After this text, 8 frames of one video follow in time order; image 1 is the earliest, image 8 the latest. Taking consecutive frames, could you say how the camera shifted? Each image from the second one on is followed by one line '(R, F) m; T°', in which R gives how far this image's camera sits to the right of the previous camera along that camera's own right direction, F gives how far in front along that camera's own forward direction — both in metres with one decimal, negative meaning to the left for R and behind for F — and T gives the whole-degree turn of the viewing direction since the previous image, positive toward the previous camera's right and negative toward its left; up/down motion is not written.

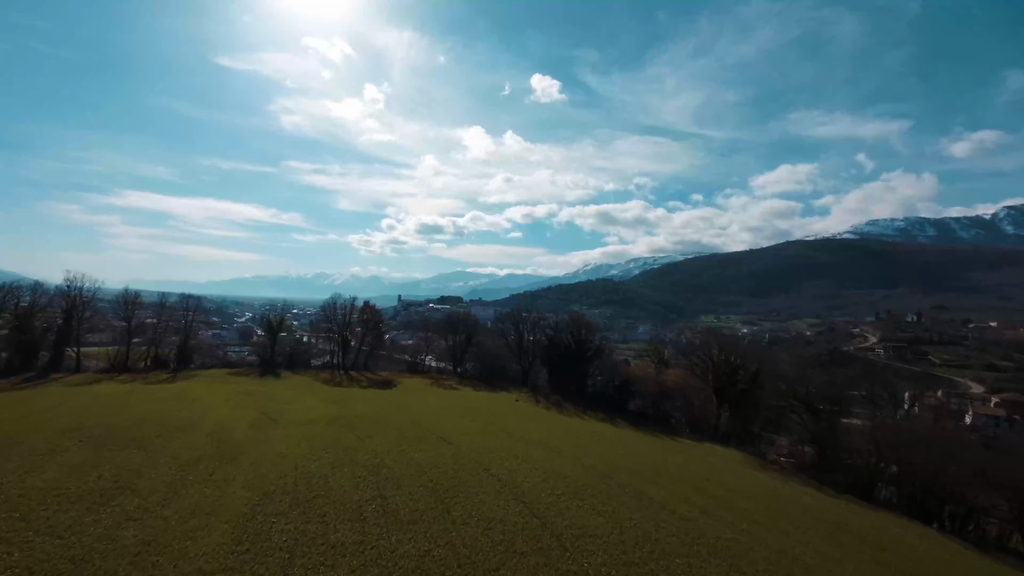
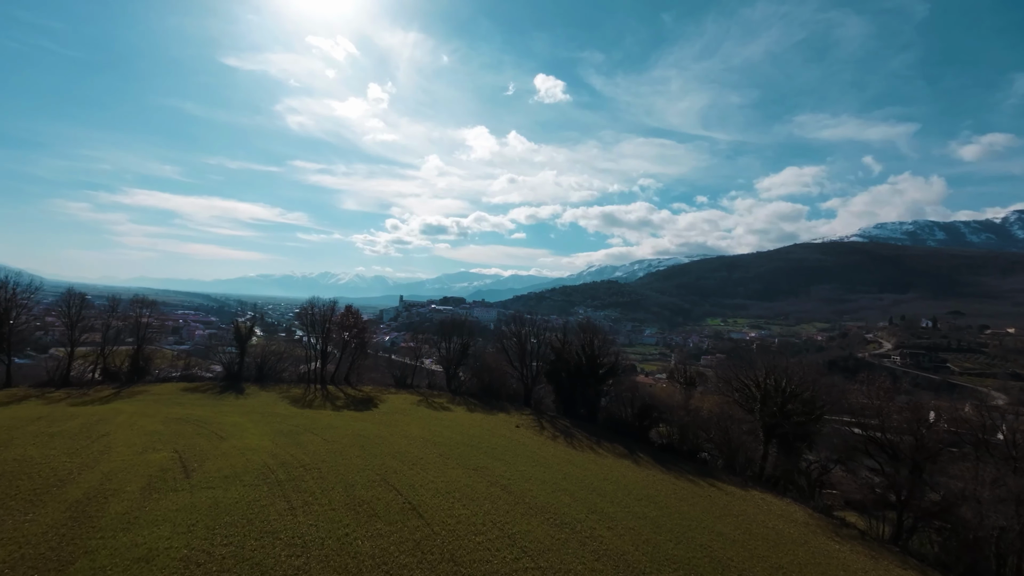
(+0.1, +2.5) m; 0°
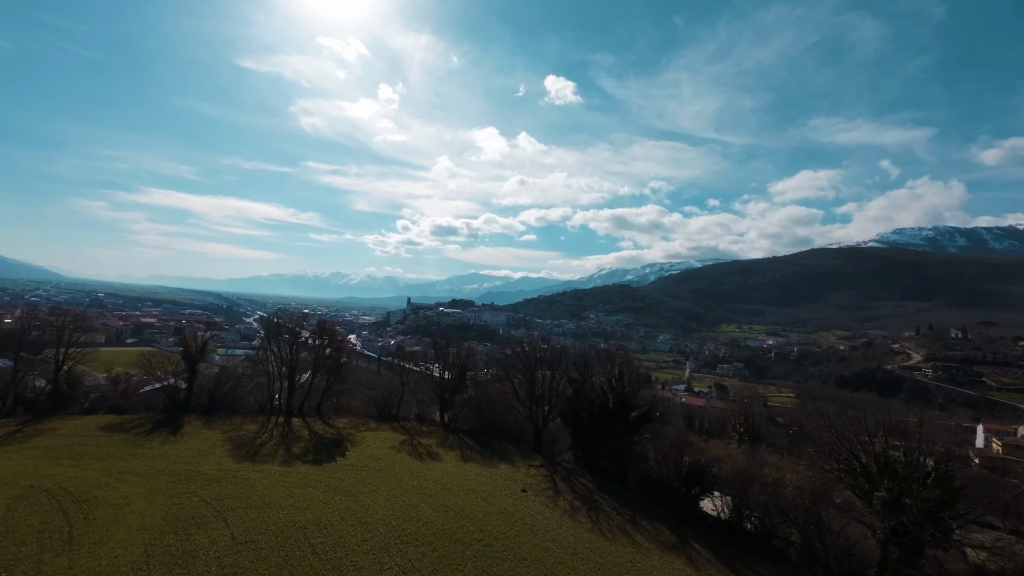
(+0.1, +3.4) m; -1°
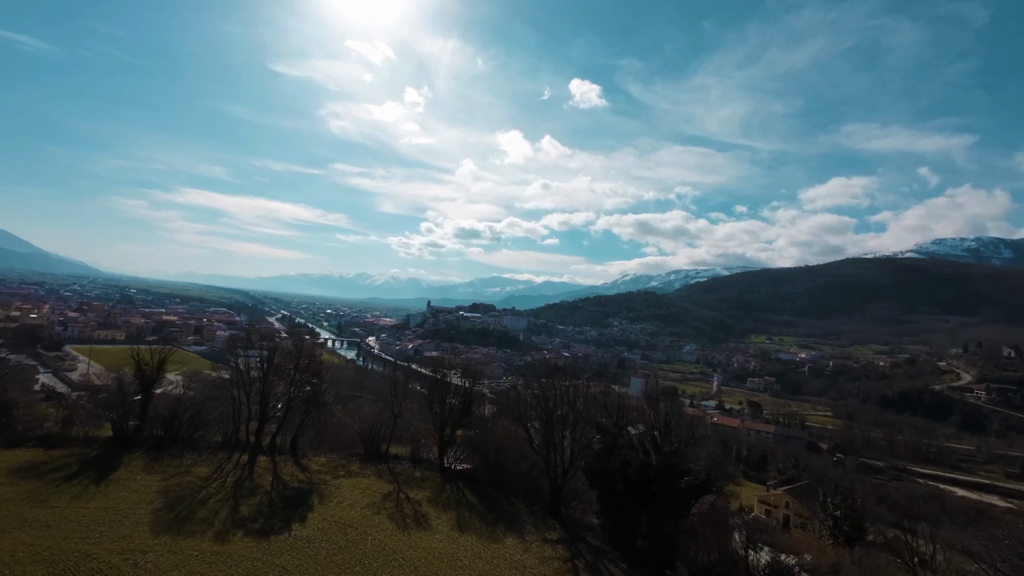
(+0.1, +2.8) m; -3°
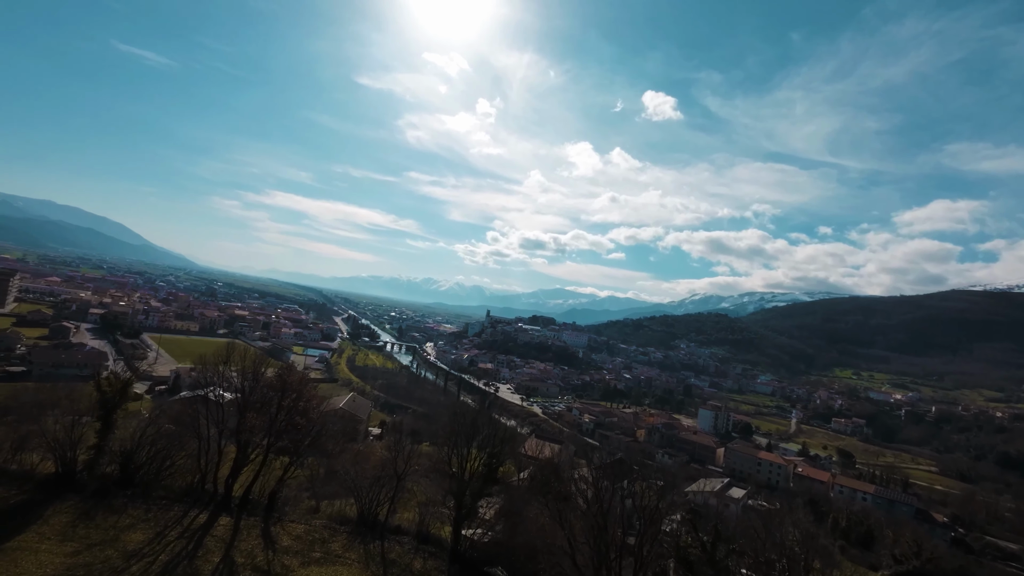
(+0.2, +3.4) m; -7°
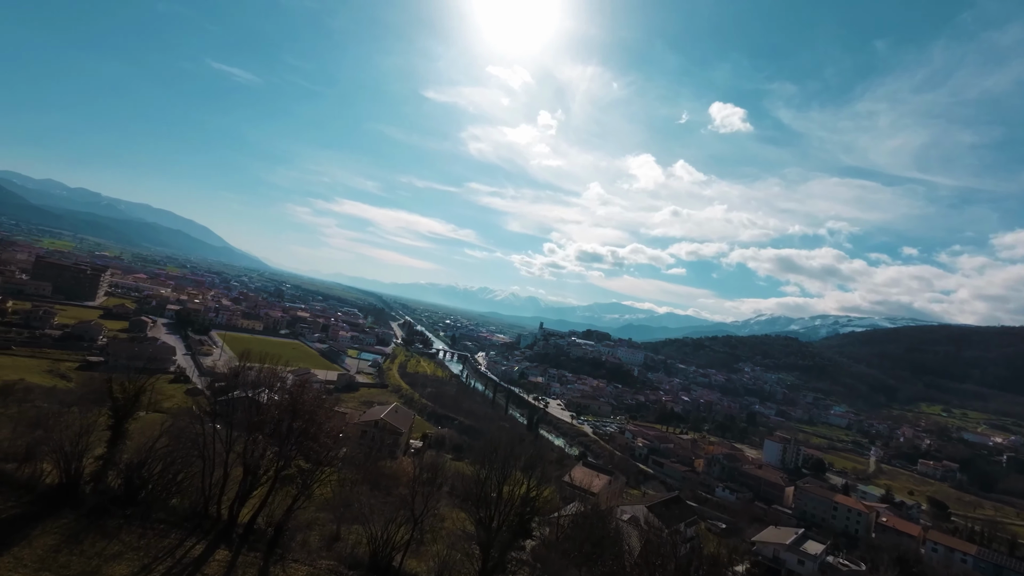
(+0.2, +1.5) m; -6°
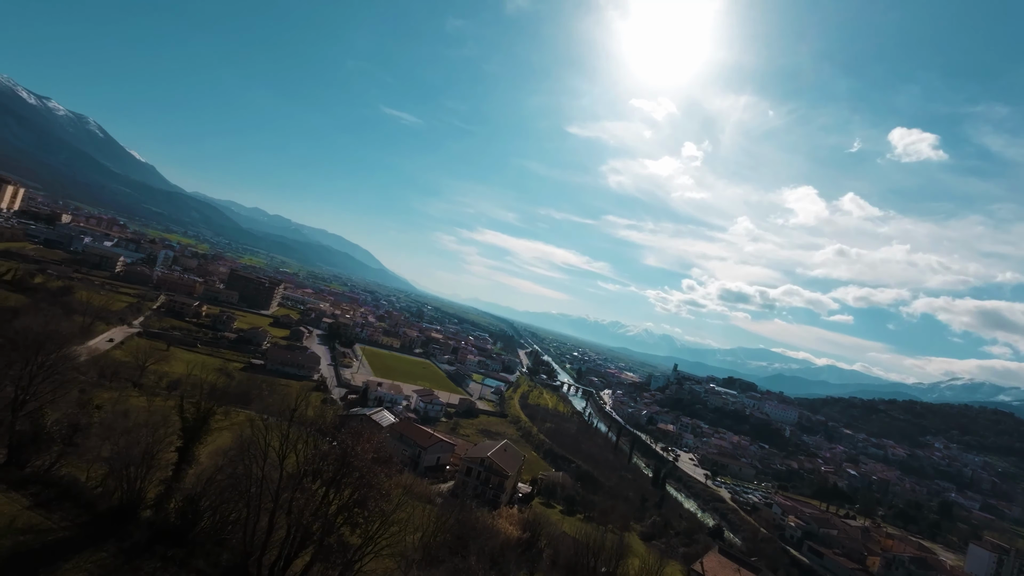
(+0.2, +2.4) m; -15°
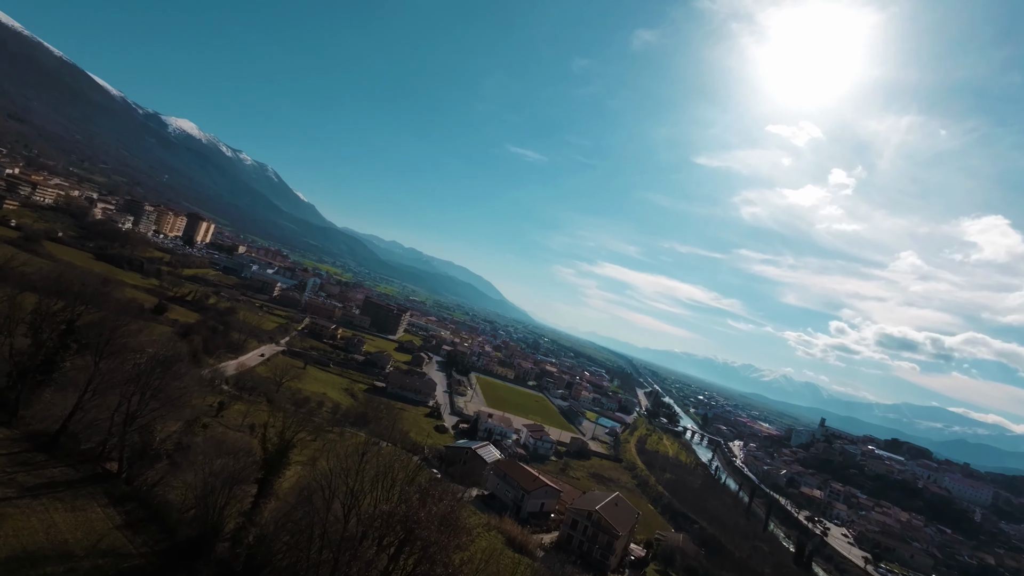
(+0.1, +1.5) m; -14°
